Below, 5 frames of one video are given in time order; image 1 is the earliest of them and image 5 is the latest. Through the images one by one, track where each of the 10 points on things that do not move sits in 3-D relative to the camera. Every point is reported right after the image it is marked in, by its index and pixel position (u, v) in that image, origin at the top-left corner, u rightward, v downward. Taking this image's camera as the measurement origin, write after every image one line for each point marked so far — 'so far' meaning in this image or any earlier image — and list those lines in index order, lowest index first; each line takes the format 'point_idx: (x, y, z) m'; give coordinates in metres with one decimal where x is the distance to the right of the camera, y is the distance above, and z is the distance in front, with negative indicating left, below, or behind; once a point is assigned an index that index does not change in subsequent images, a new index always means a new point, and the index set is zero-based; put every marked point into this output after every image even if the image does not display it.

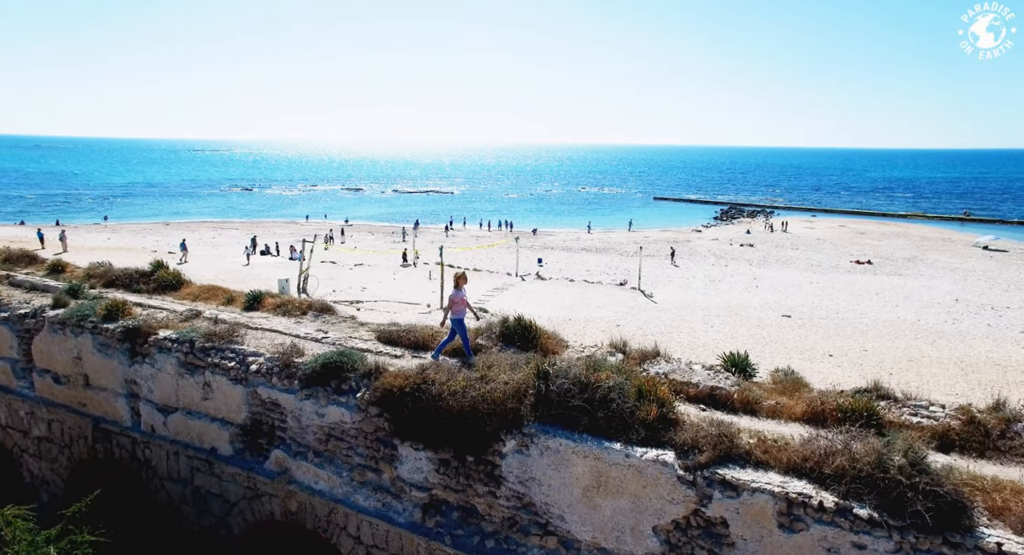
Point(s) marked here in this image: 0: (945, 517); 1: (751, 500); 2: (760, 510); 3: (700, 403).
0: (+3.9, -2.1, +5.3) m
1: (+2.4, -2.3, +6.0) m
2: (+2.5, -2.3, +5.9) m
3: (+2.4, -1.6, +7.7) m
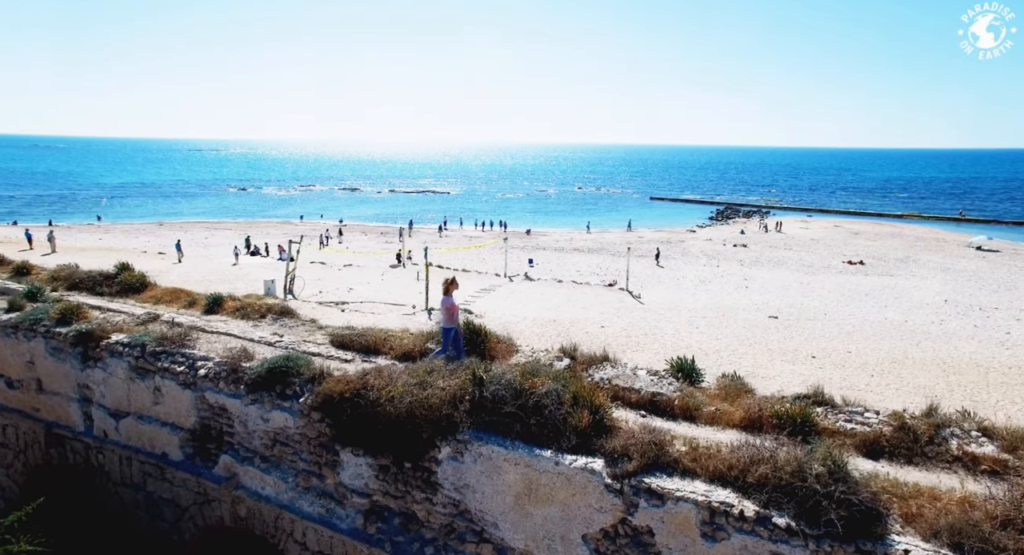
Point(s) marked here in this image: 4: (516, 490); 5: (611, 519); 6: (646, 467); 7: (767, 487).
0: (+3.1, -2.2, +5.3) m
1: (+1.6, -2.3, +5.9) m
2: (+1.7, -2.4, +5.9) m
3: (+1.6, -1.7, +7.7) m
4: (0.0, -2.4, +6.8) m
5: (+1.0, -2.6, +6.3) m
6: (+1.4, -2.0, +6.3) m
7: (+2.5, -2.0, +5.7) m
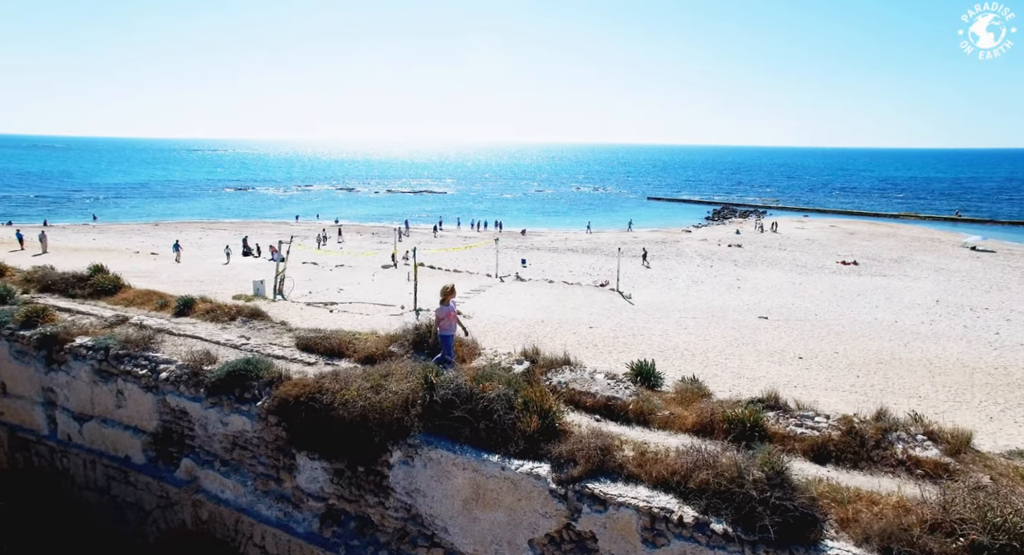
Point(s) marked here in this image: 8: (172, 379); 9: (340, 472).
0: (+2.5, -2.2, +5.3) m
1: (+1.0, -2.4, +5.9) m
2: (+1.1, -2.4, +5.9) m
3: (+1.1, -1.7, +7.6) m
4: (-0.5, -2.5, +6.8) m
5: (+0.5, -2.6, +6.3) m
6: (+0.8, -2.1, +6.3) m
7: (+1.9, -2.1, +5.7) m
8: (-5.2, -1.6, +9.1) m
9: (-2.2, -2.5, +7.7) m
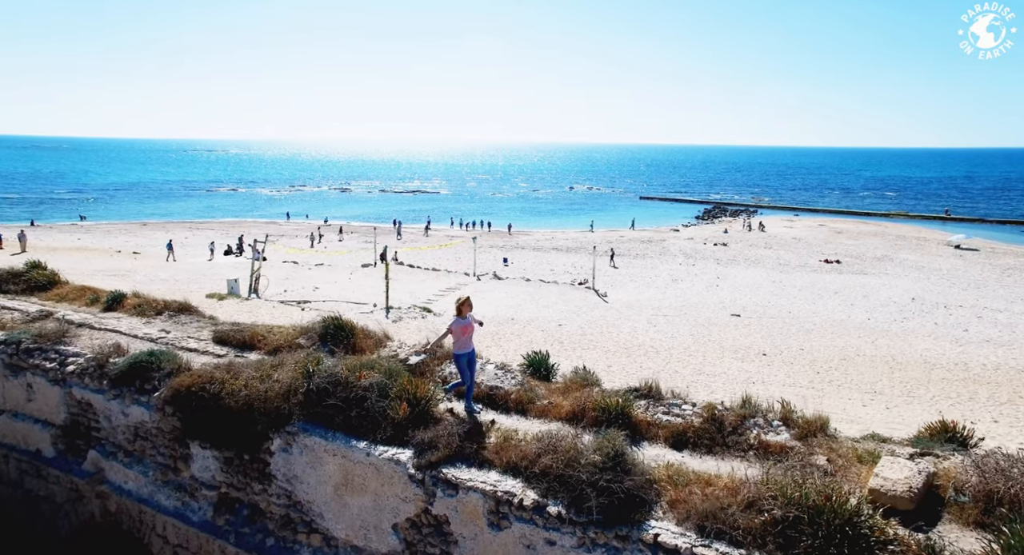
0: (+1.0, -2.1, +5.4) m
1: (-0.5, -2.2, +6.0) m
2: (-0.4, -2.3, +6.0) m
3: (-0.5, -1.6, +7.8) m
4: (-2.1, -2.4, +6.9) m
5: (-1.1, -2.5, +6.4) m
6: (-0.7, -1.9, +6.4) m
7: (+0.4, -1.9, +5.8) m
8: (-6.7, -1.4, +9.2) m
9: (-3.8, -2.4, +7.9) m
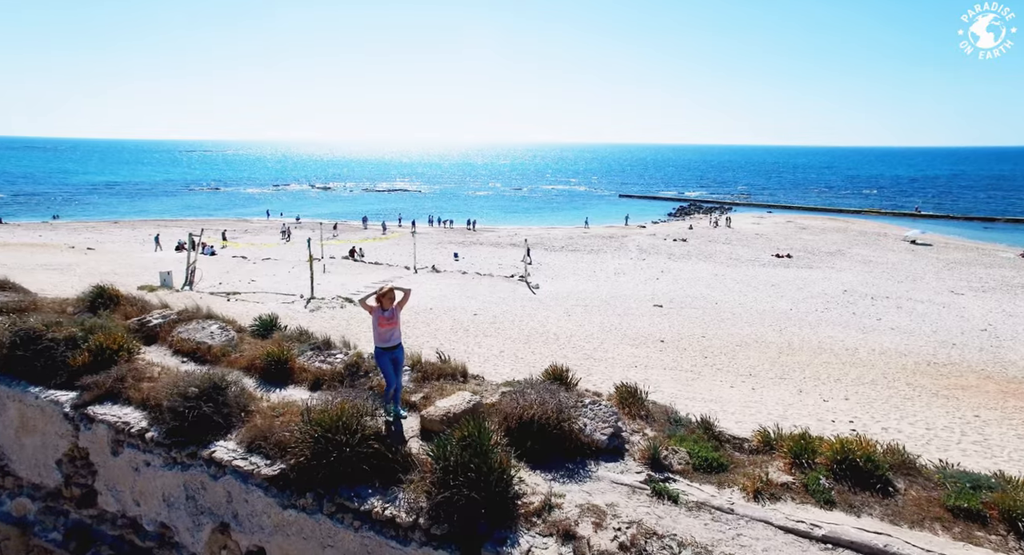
0: (-3.3, -1.6, +6.2) m
1: (-4.7, -1.7, +6.8) m
2: (-4.7, -1.8, +6.7) m
3: (-4.7, -1.1, +8.5) m
4: (-6.3, -1.9, +7.6) m
5: (-5.3, -2.0, +7.2) m
6: (-4.9, -1.4, +7.2) m
7: (-3.9, -1.4, +6.6) m
8: (-11.0, -1.0, +9.9) m
9: (-8.0, -1.9, +8.6) m
